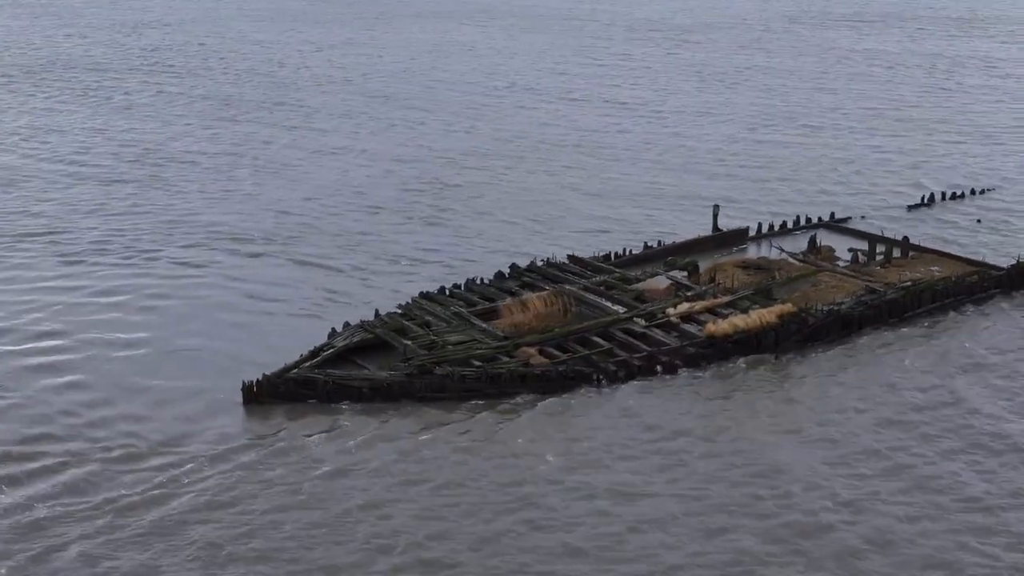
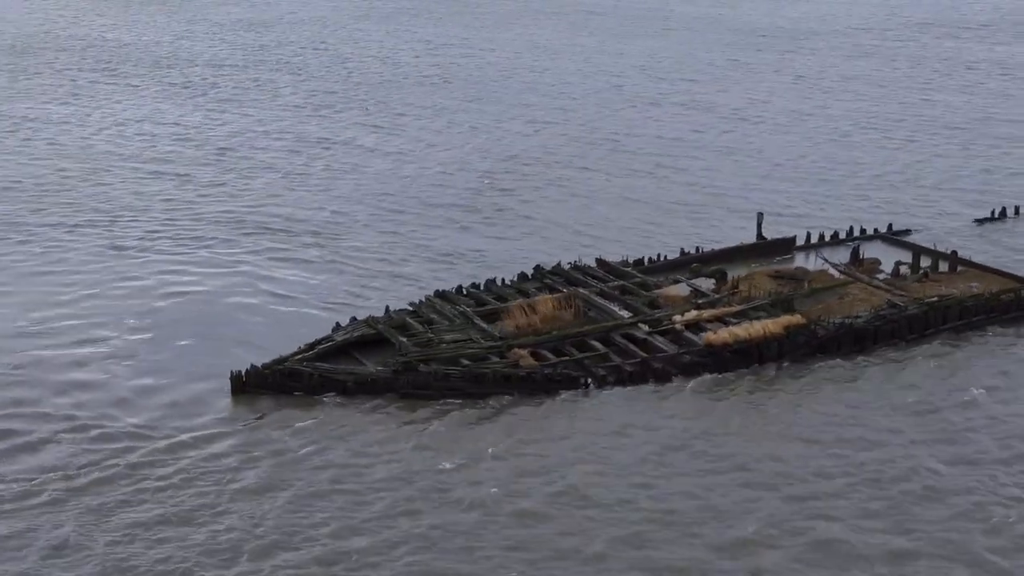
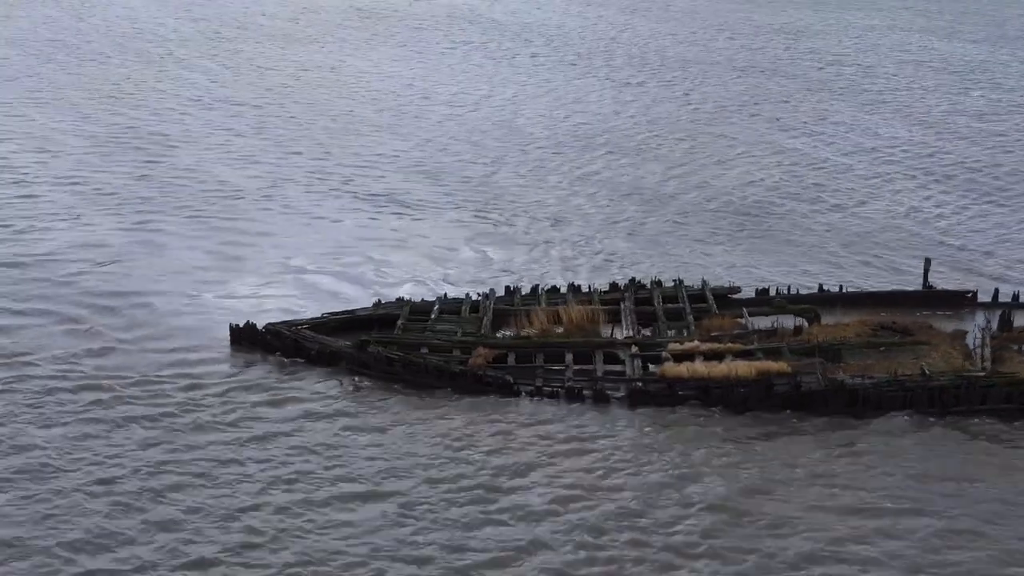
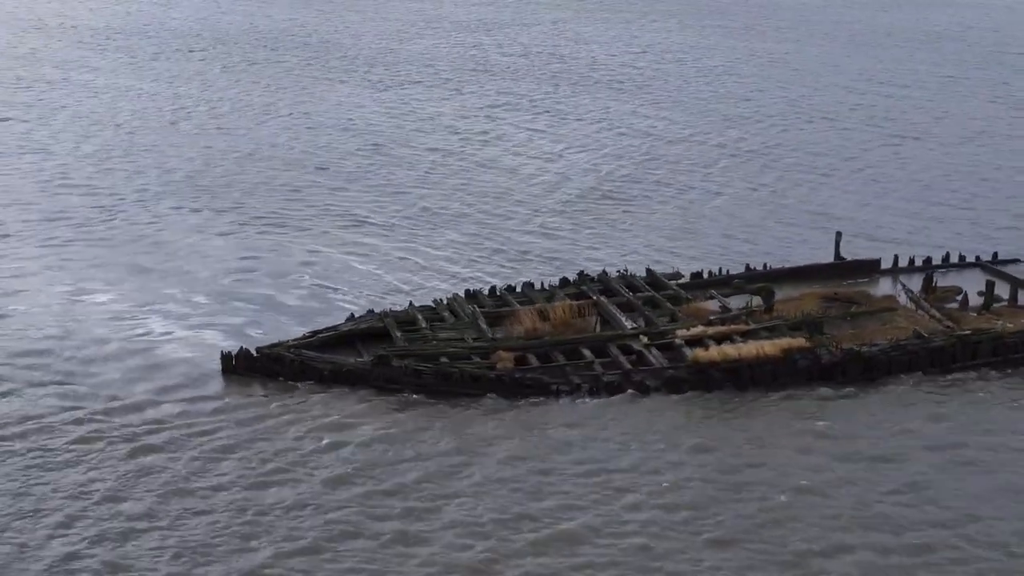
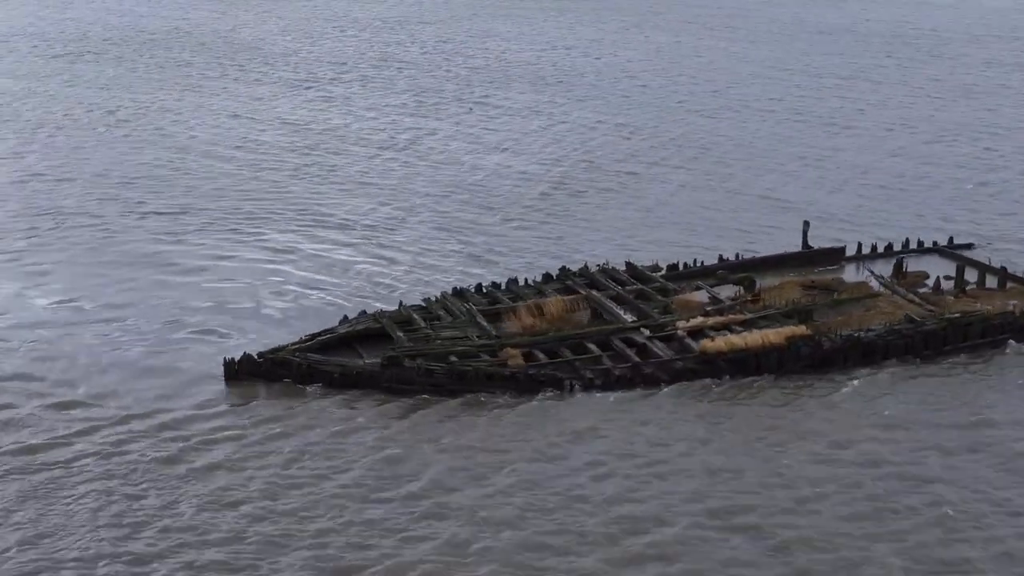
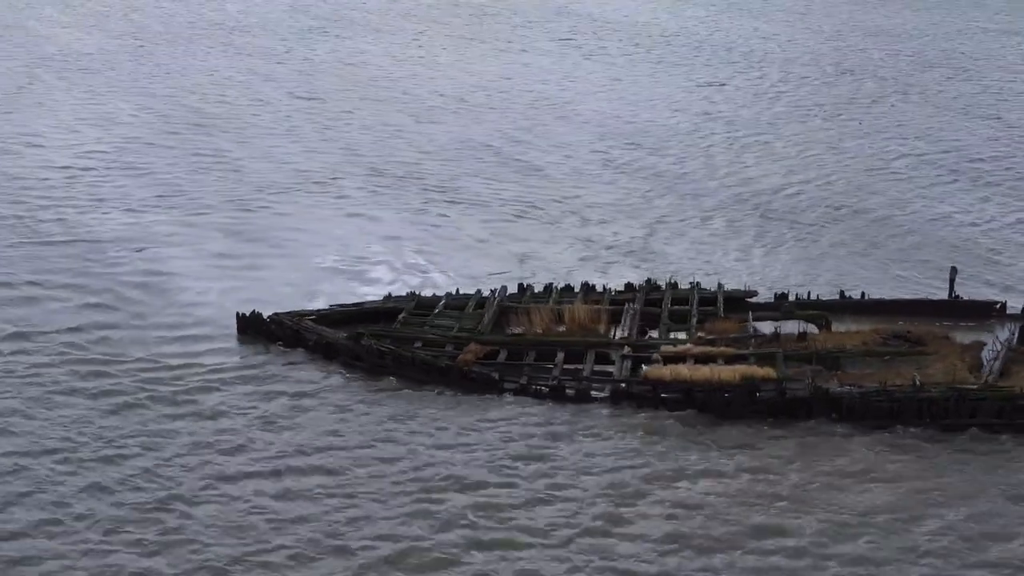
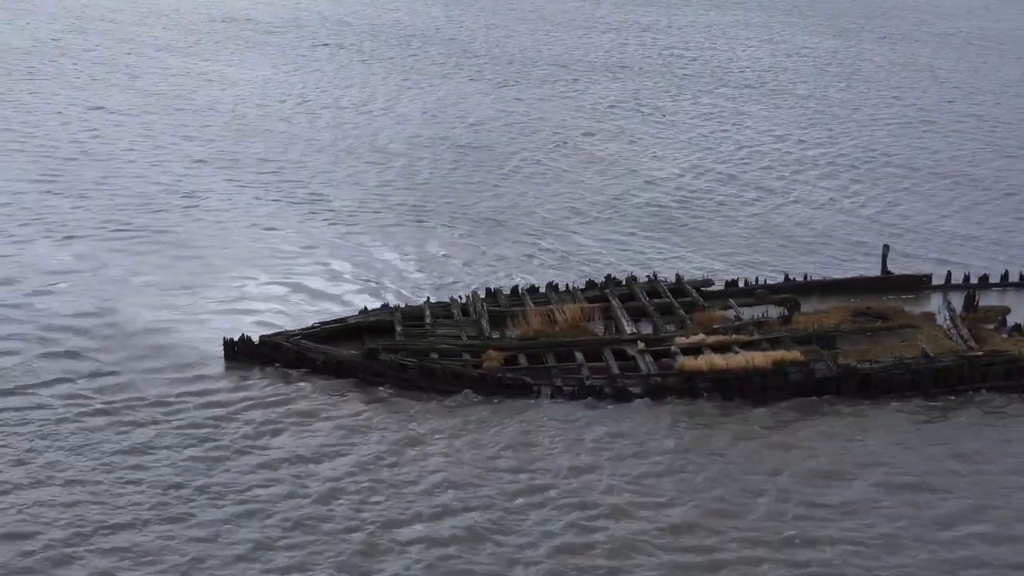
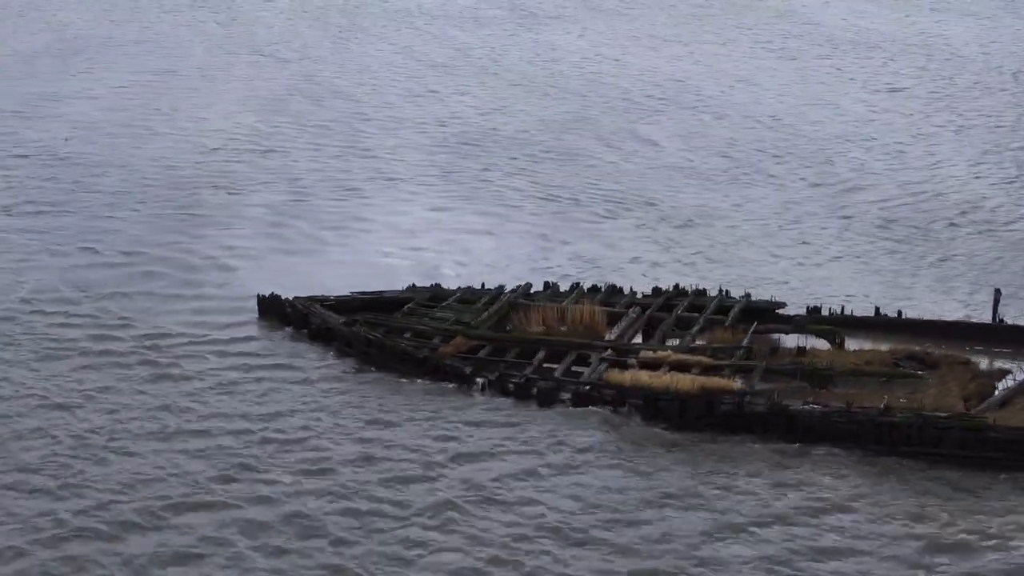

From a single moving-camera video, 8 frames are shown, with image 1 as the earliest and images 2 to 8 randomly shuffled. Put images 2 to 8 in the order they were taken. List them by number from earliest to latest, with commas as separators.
2, 5, 4, 7, 3, 6, 8
